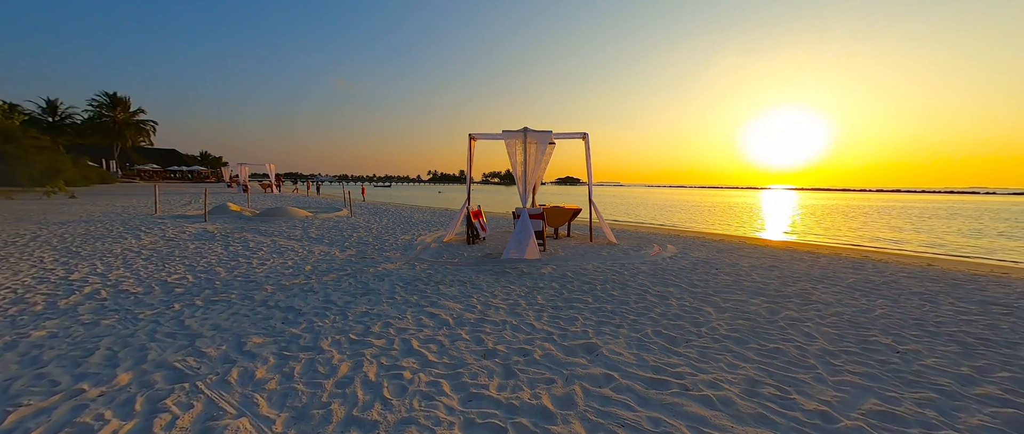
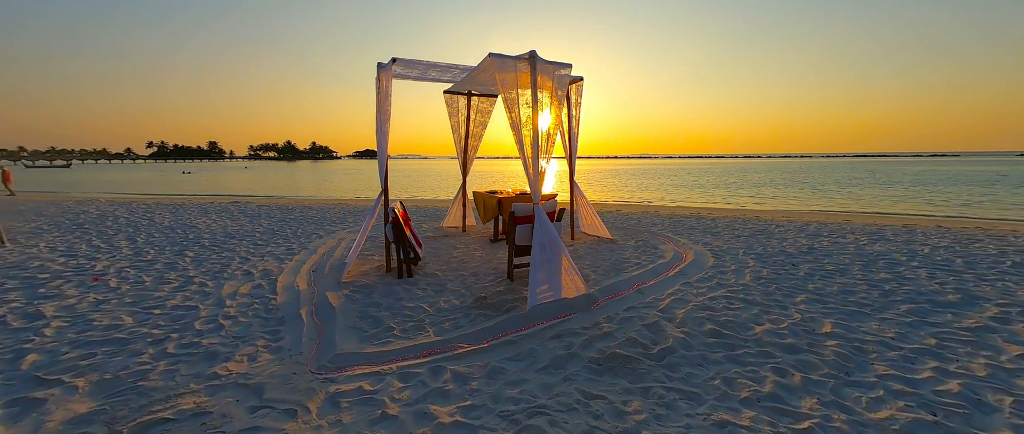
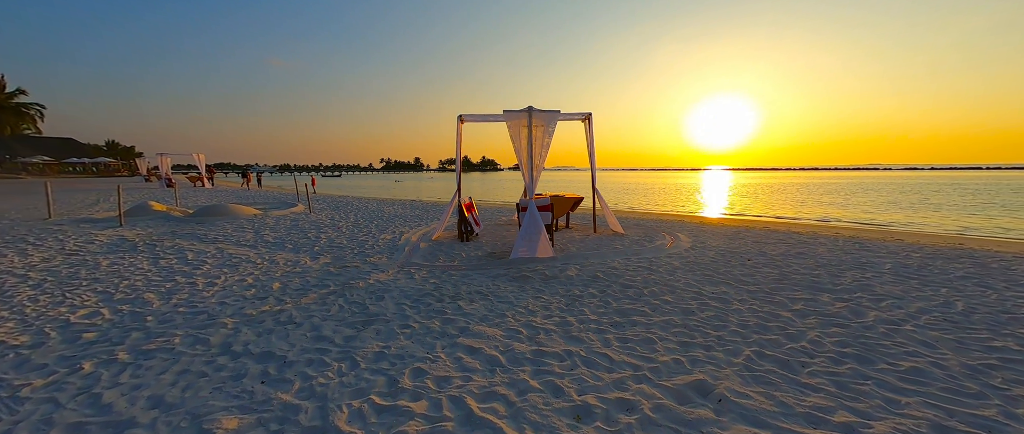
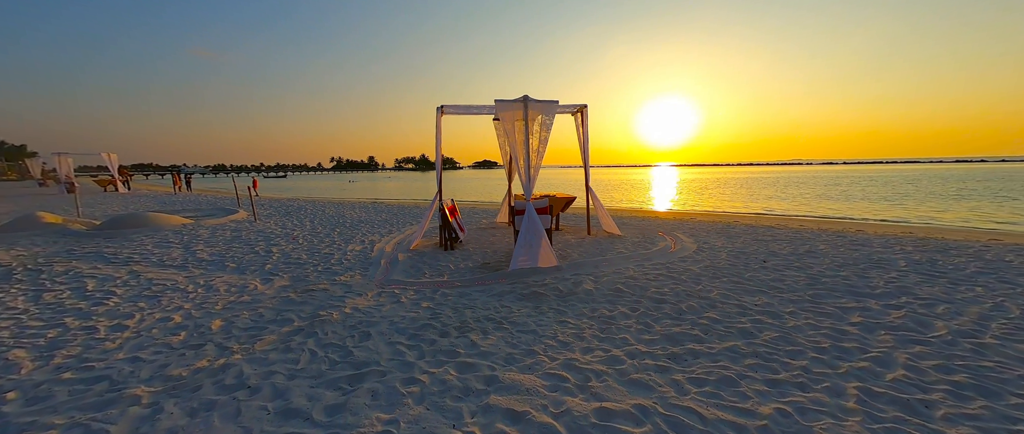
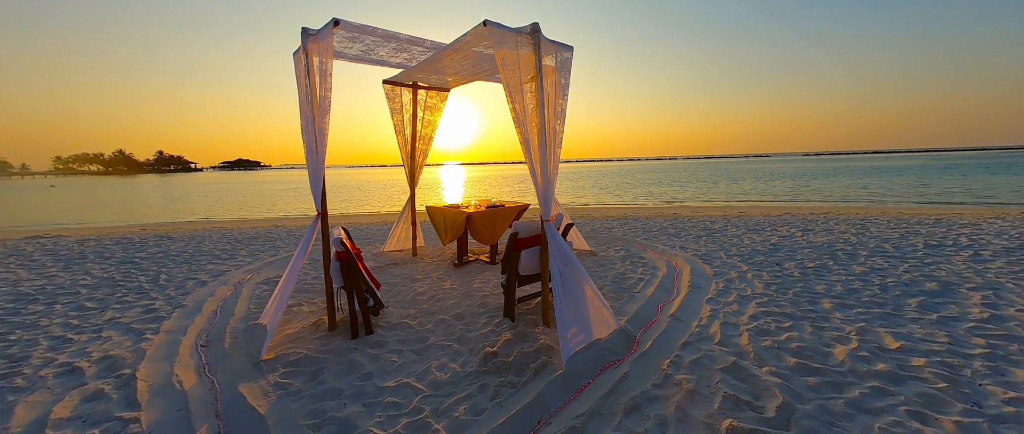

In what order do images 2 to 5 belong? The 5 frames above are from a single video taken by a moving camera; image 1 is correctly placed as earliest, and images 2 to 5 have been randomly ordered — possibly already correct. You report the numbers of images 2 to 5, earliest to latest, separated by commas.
3, 4, 2, 5
